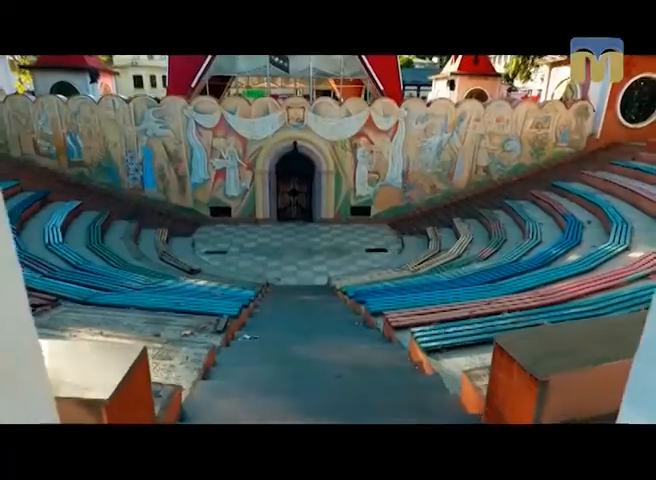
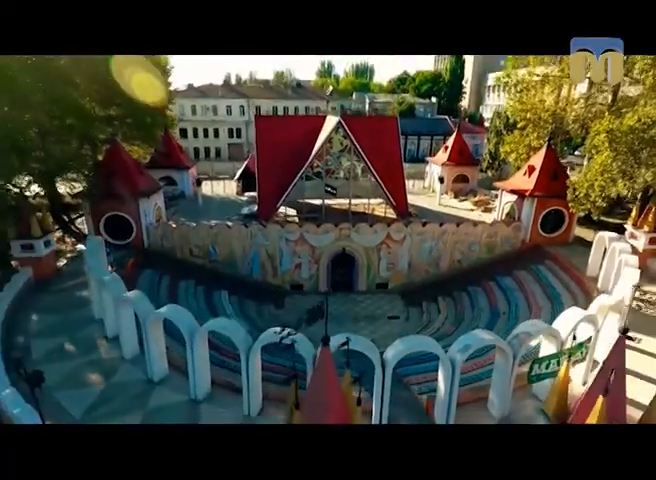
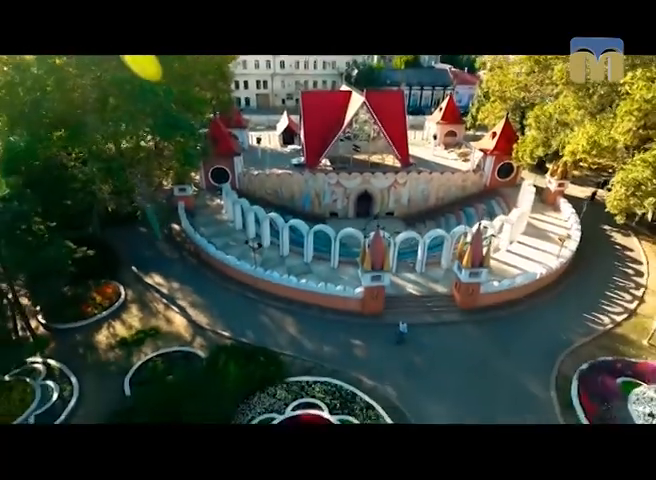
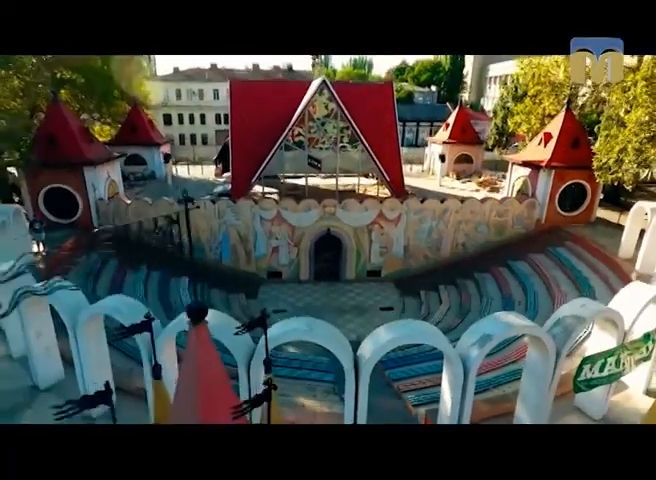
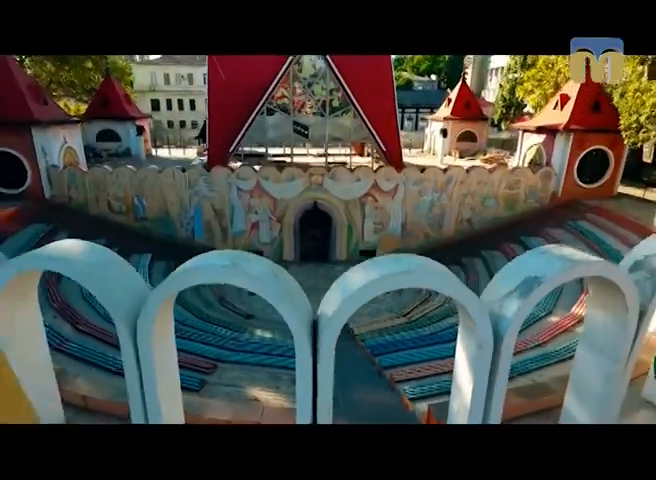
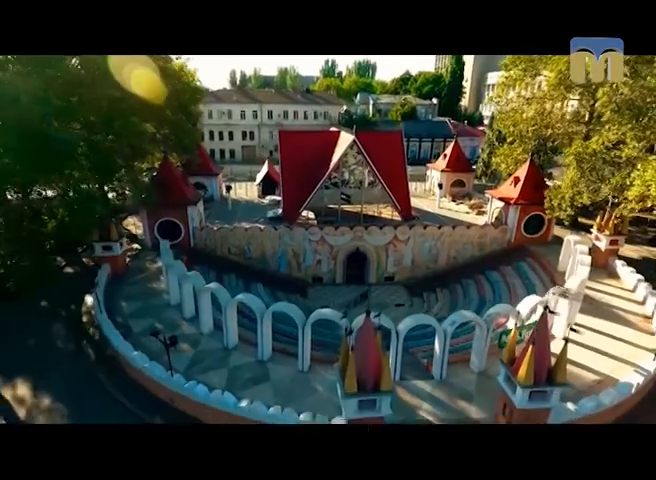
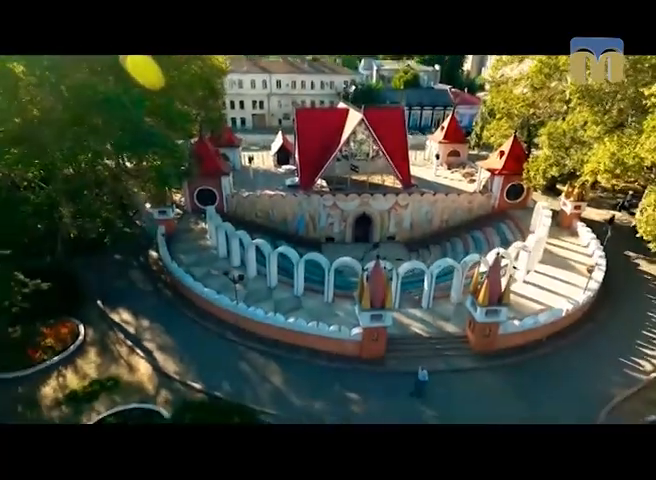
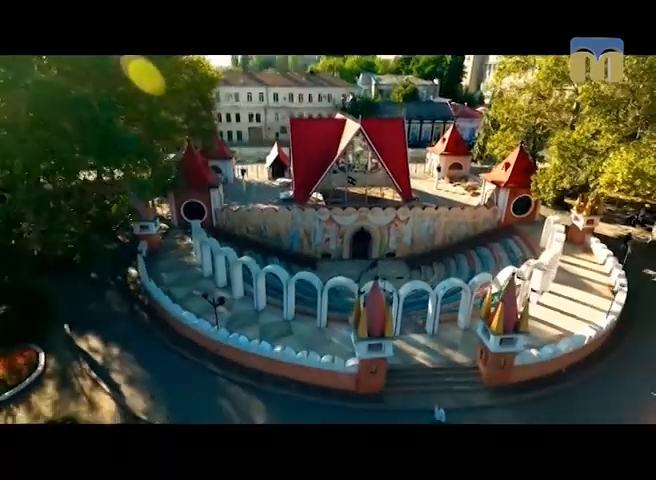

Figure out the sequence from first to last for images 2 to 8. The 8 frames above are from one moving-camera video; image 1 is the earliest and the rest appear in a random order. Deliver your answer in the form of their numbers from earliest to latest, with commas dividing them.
5, 4, 2, 6, 8, 7, 3
